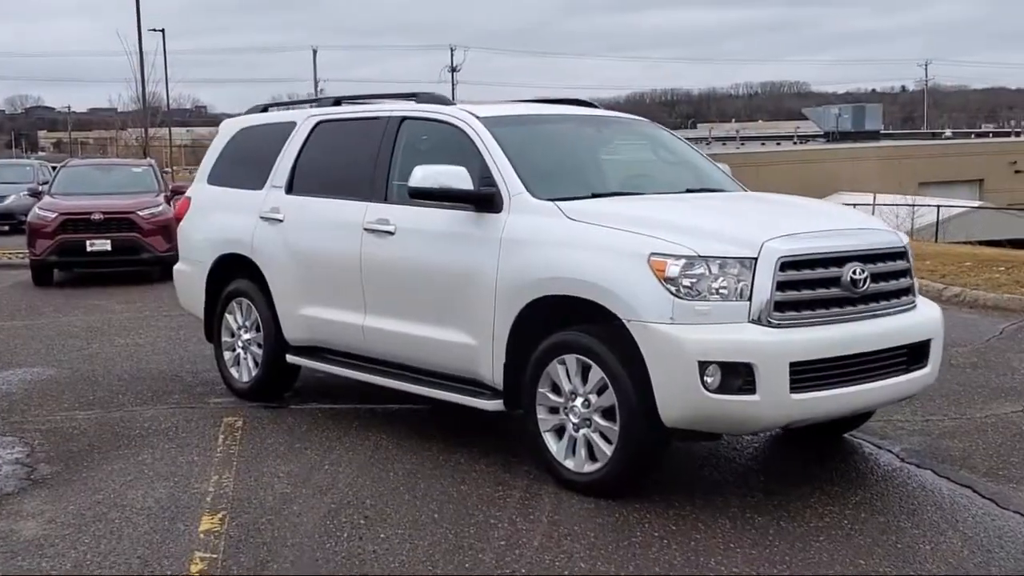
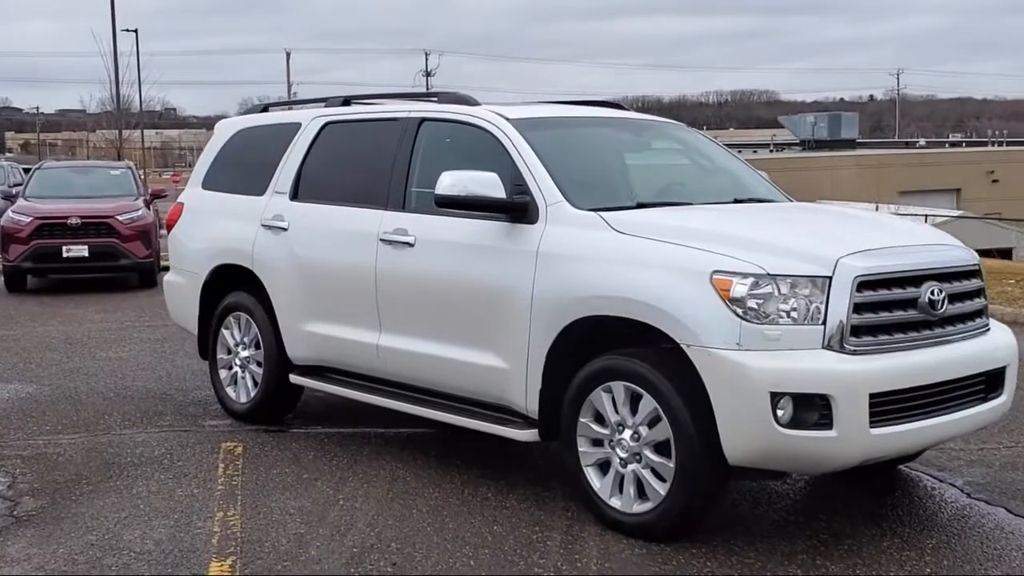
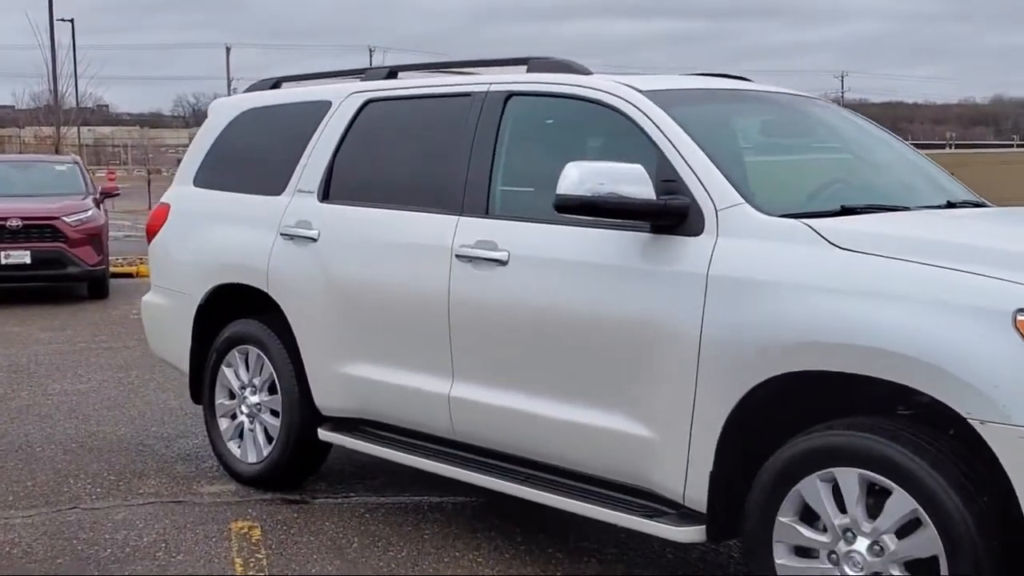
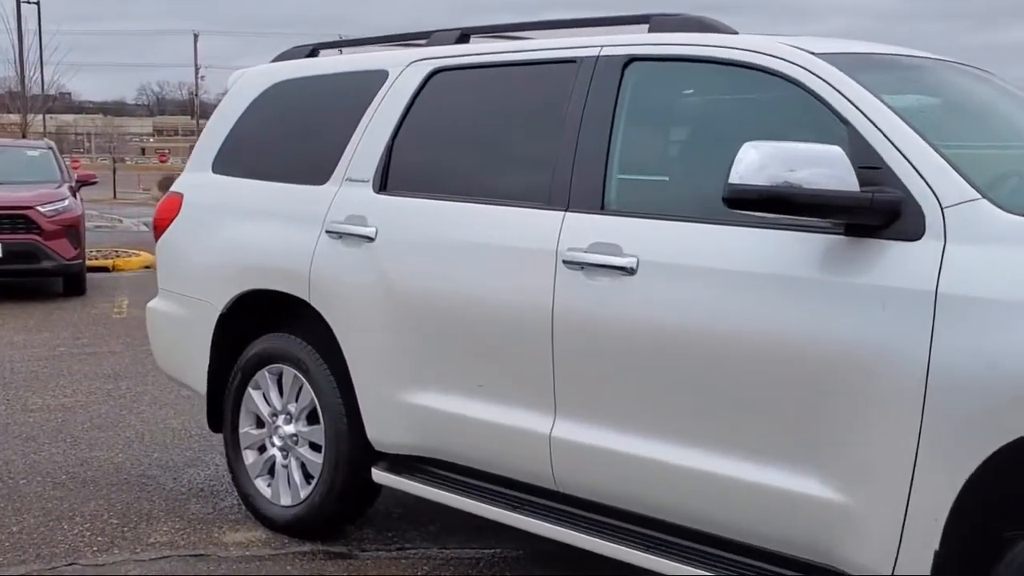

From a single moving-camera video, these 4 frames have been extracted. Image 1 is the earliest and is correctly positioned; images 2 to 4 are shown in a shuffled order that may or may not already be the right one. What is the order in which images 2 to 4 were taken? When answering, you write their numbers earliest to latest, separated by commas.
2, 3, 4
